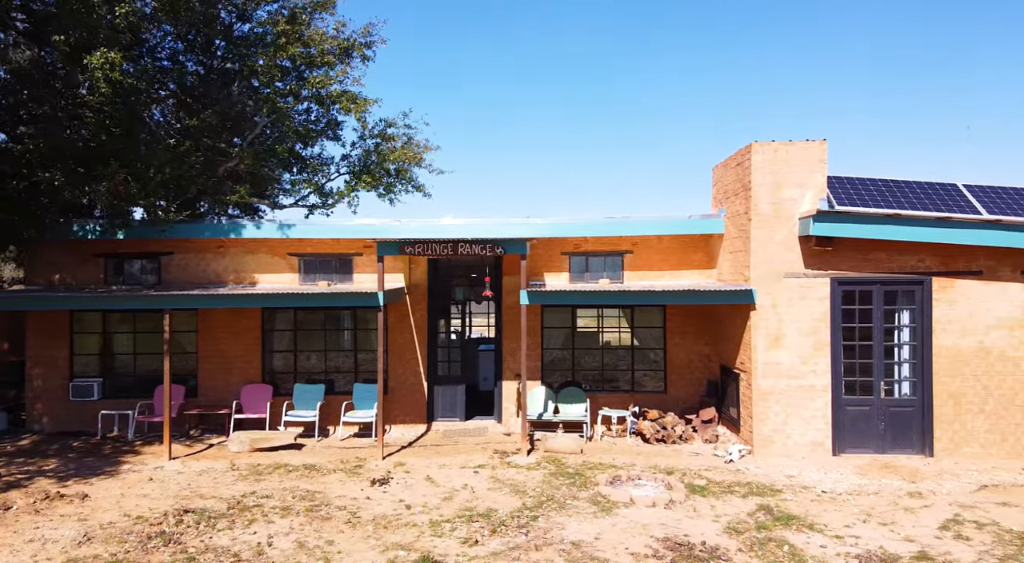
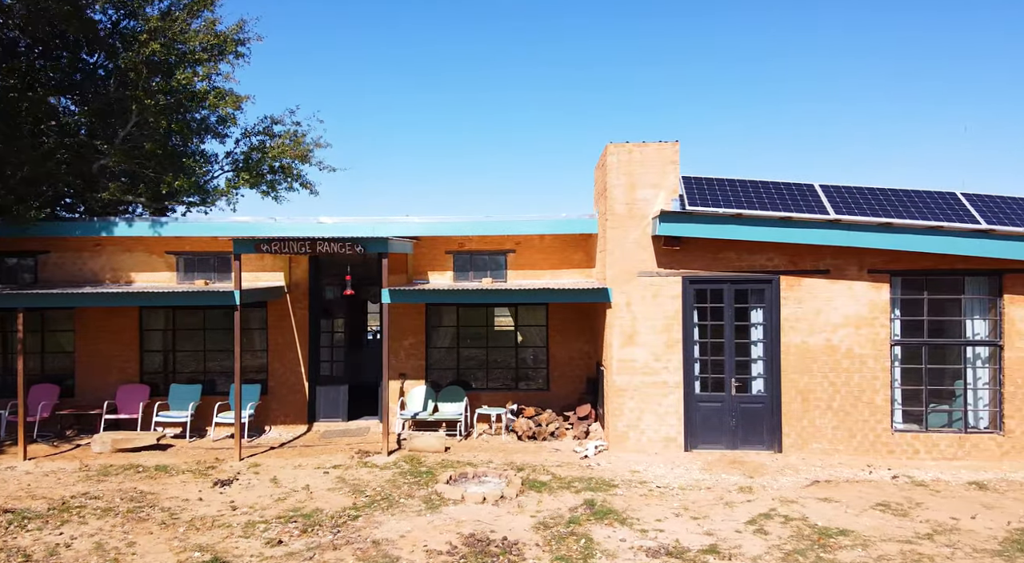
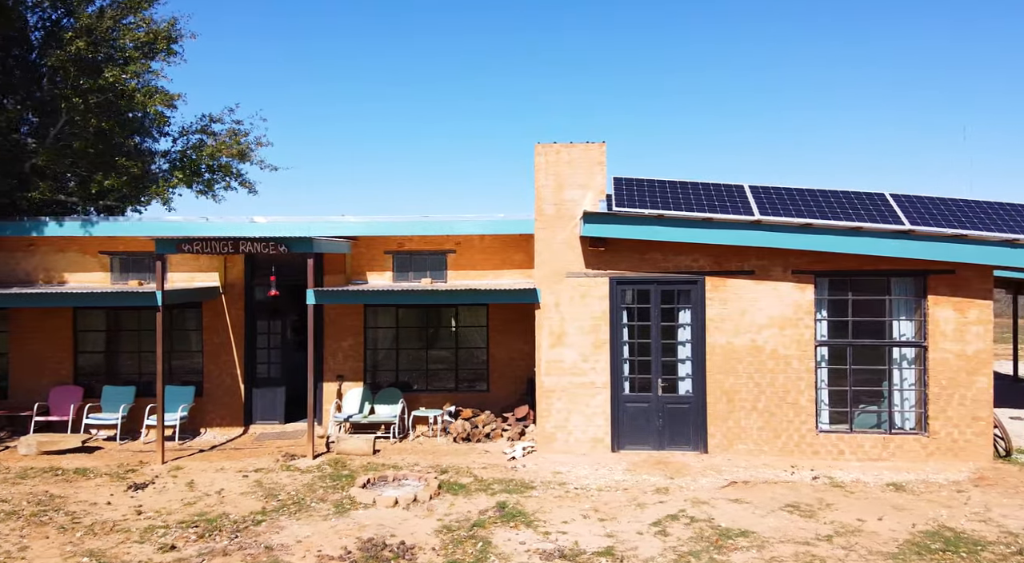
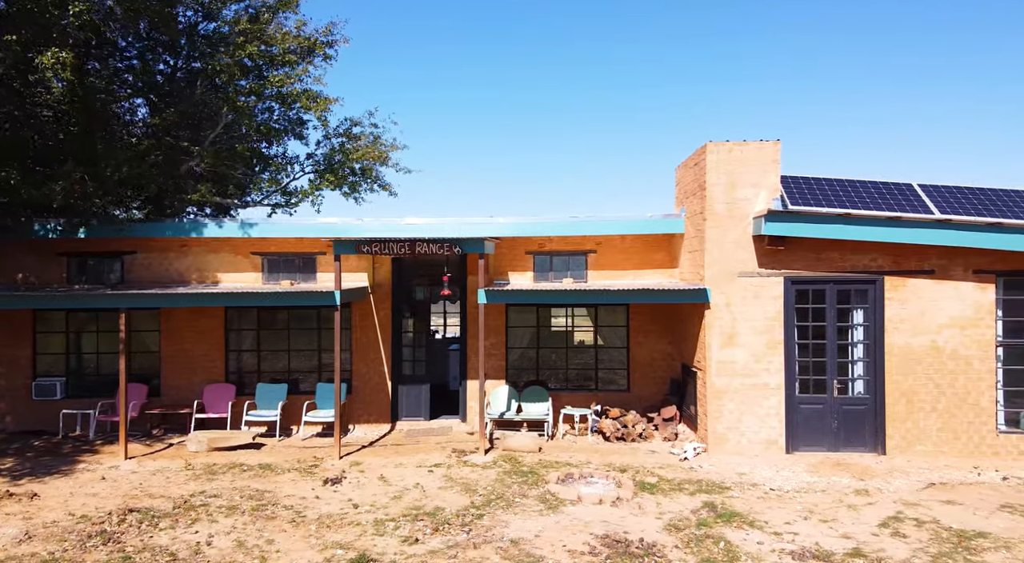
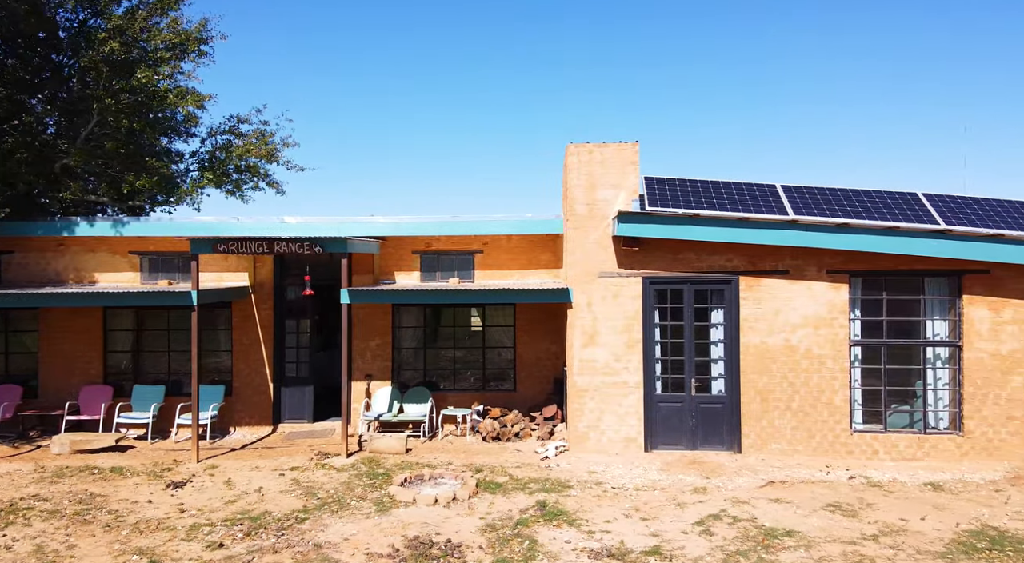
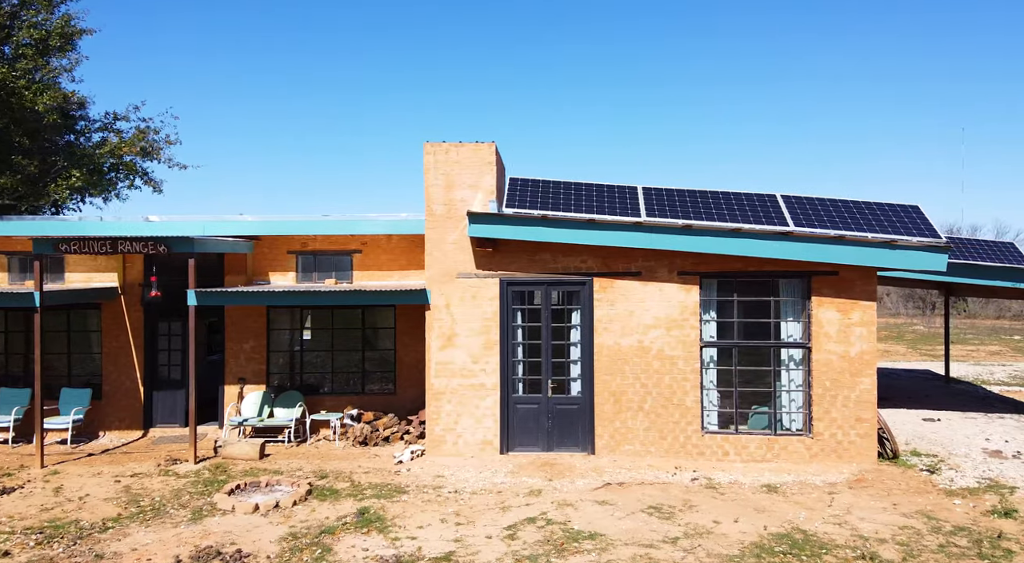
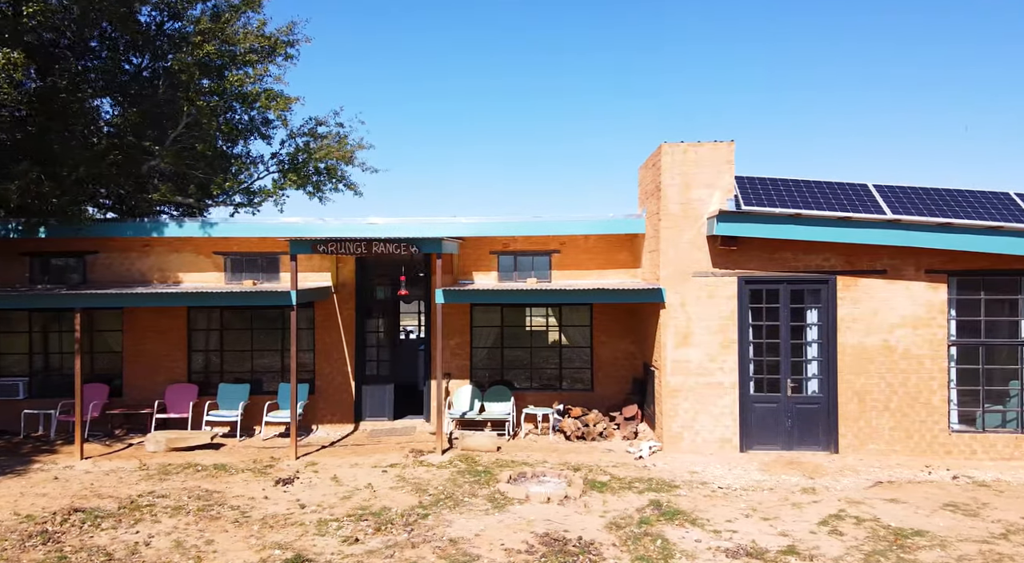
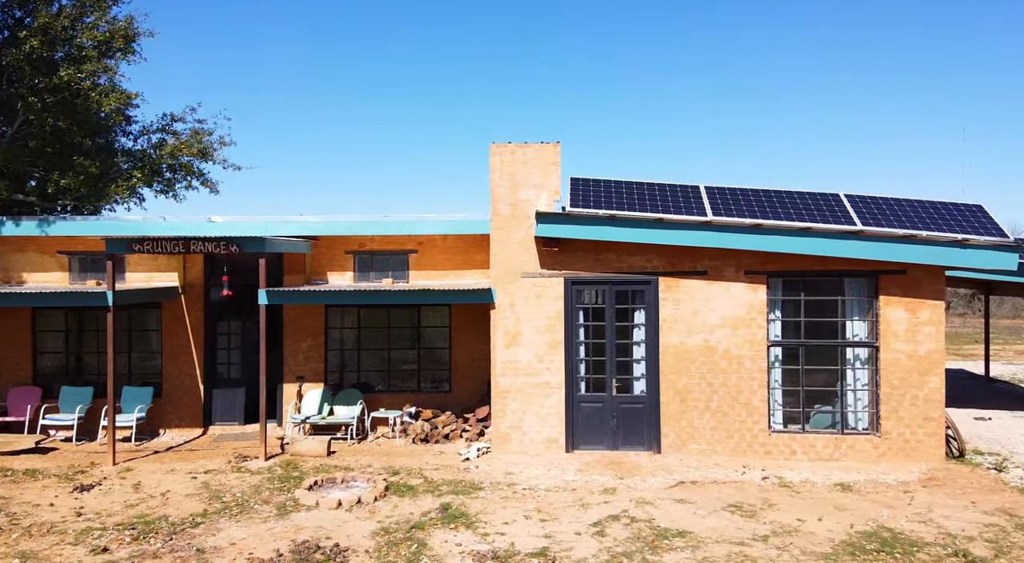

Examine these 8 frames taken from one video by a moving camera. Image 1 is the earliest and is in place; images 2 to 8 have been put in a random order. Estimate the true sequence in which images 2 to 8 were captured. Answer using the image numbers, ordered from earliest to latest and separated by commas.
4, 7, 2, 5, 3, 8, 6
